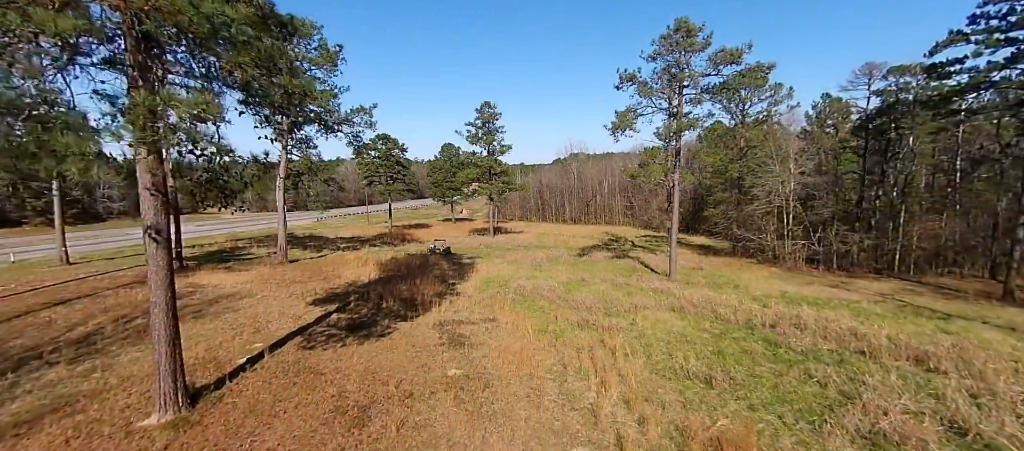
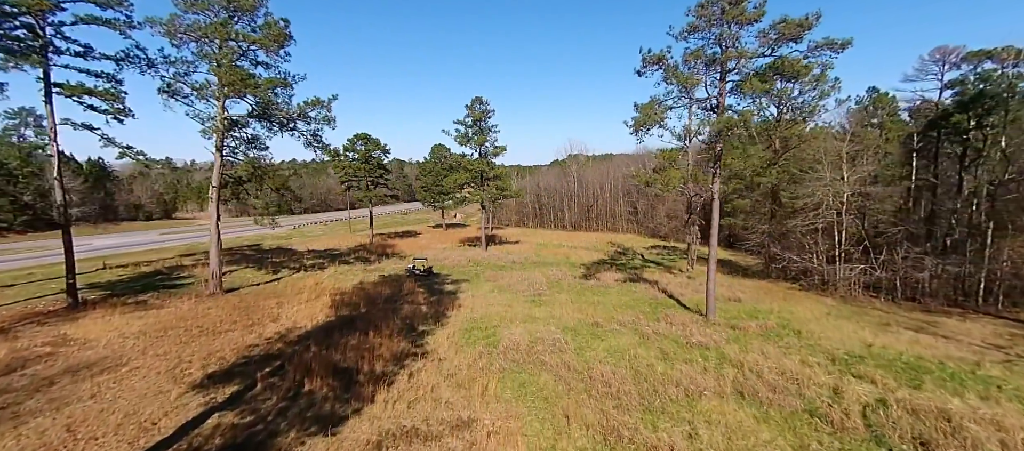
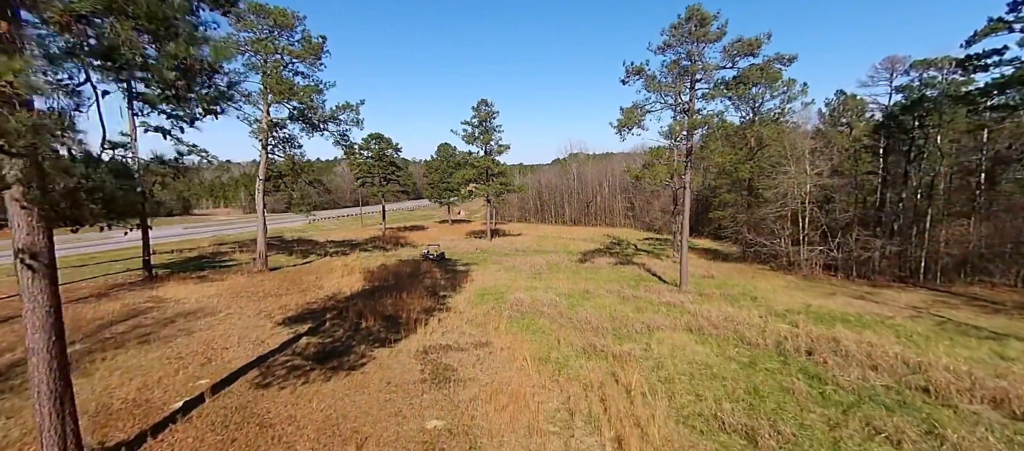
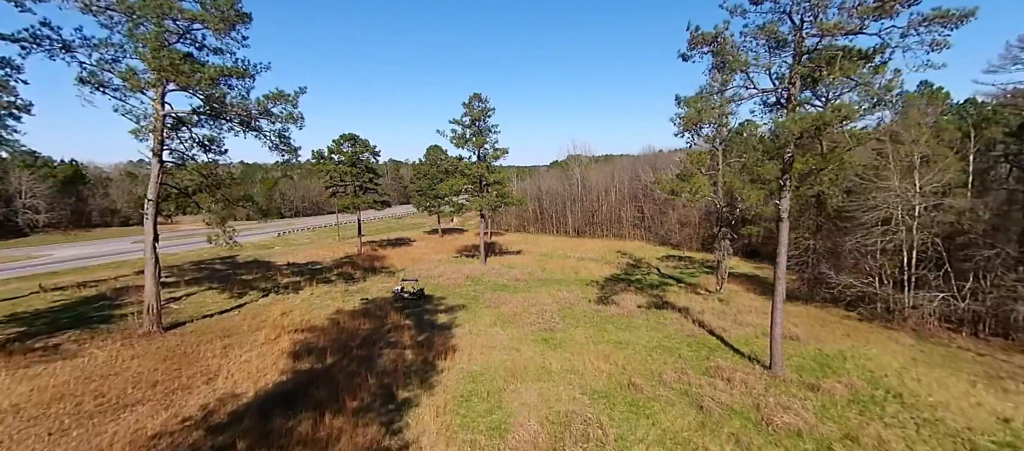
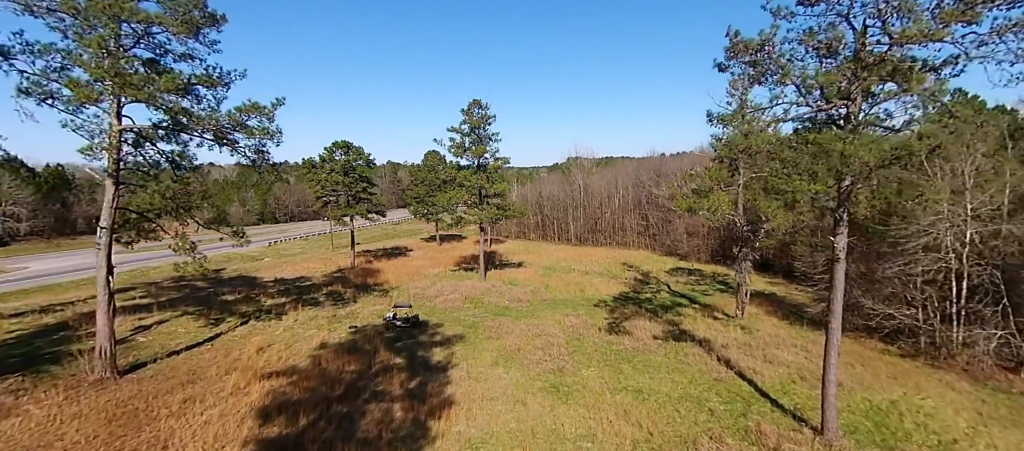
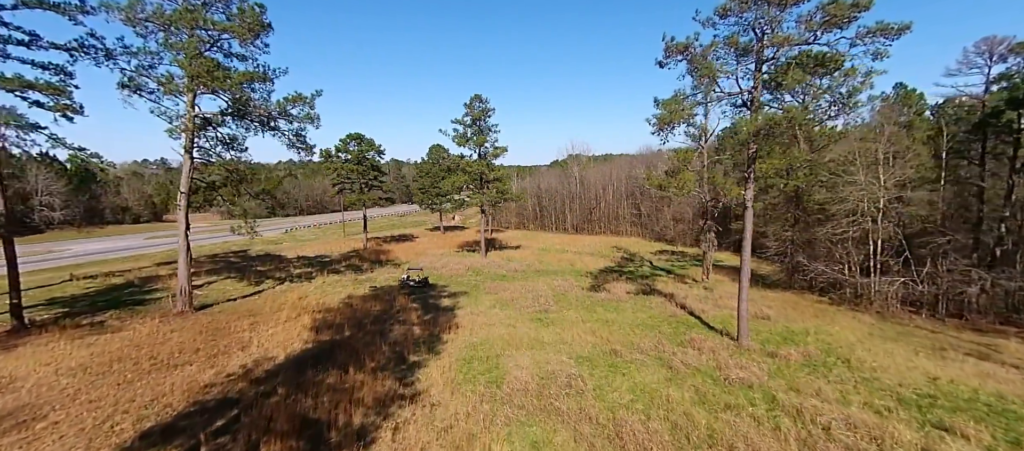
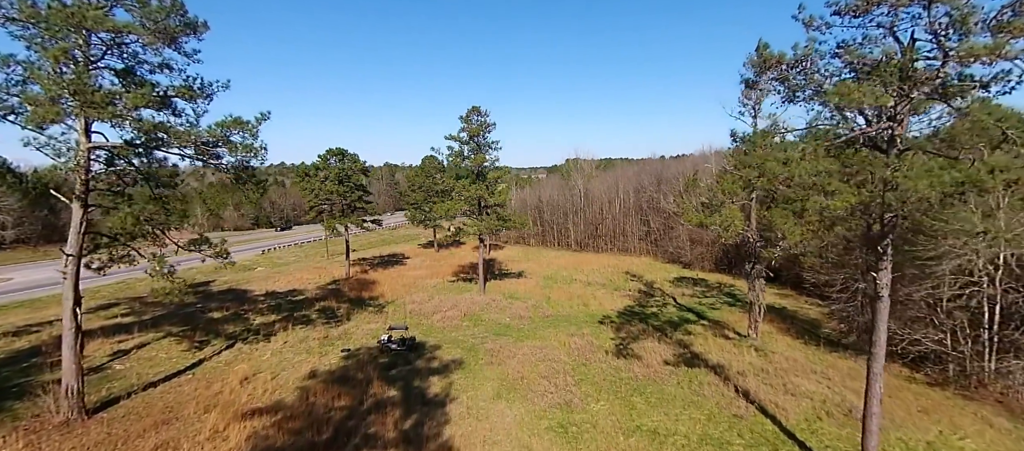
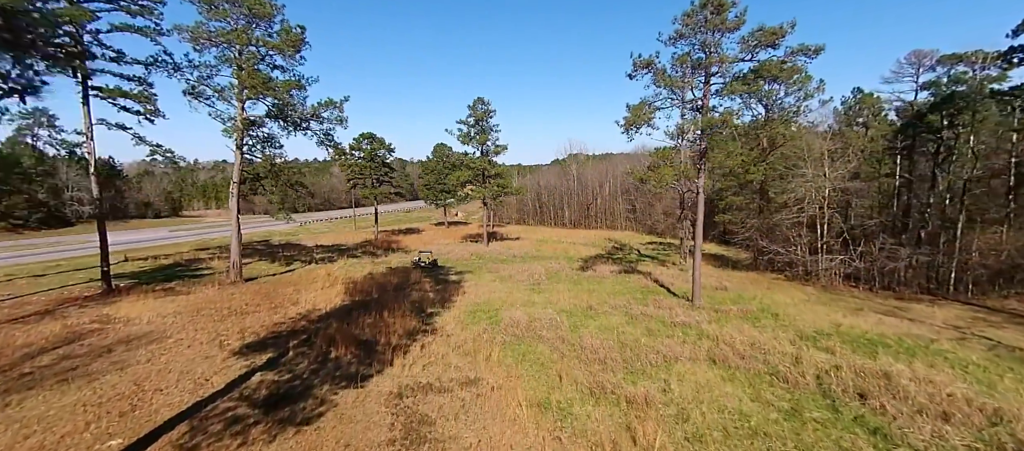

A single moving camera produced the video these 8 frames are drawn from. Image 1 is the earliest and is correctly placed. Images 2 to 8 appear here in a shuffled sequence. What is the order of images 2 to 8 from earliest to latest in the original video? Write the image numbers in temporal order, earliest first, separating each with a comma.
3, 8, 2, 6, 4, 5, 7
